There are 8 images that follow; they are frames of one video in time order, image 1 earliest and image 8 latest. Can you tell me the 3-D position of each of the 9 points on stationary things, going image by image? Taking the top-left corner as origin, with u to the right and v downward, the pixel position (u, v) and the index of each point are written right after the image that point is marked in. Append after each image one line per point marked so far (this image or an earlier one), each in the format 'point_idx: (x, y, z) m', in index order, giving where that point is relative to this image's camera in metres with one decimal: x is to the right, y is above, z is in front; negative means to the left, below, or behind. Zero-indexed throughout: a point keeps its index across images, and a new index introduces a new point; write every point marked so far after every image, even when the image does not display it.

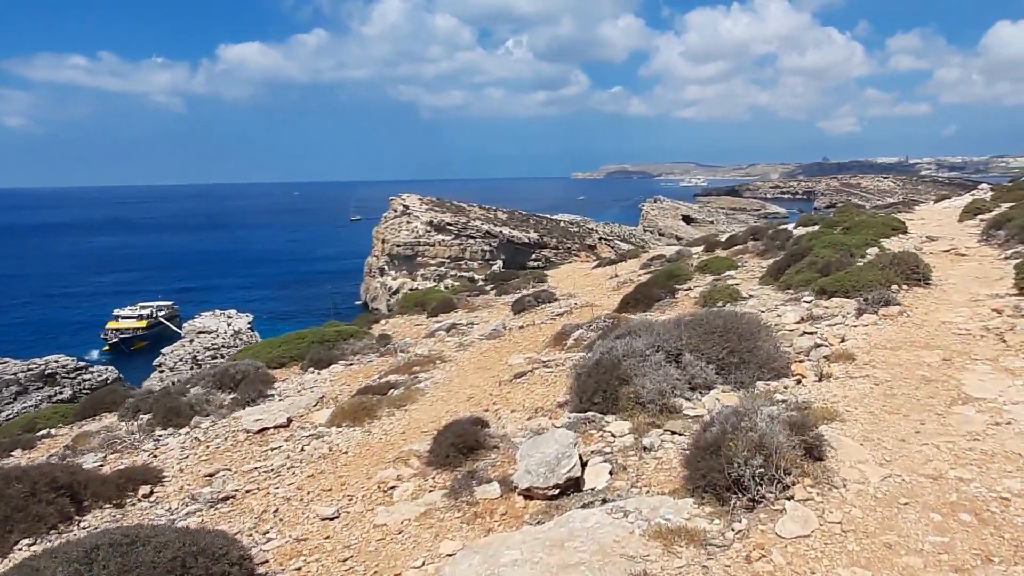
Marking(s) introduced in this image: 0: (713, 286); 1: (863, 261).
0: (+5.8, 0.0, +19.9) m
1: (+8.8, +0.6, +17.1) m
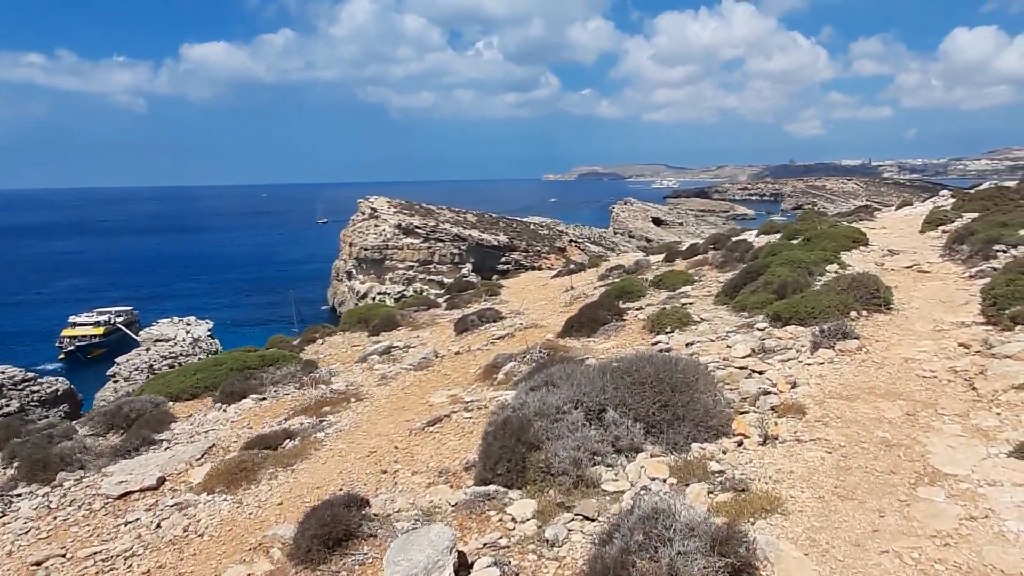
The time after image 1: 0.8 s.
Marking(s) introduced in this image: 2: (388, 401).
0: (+4.1, -0.5, +18.6) m
1: (+7.2, +0.1, +15.9) m
2: (-2.4, -2.2, +13.3) m
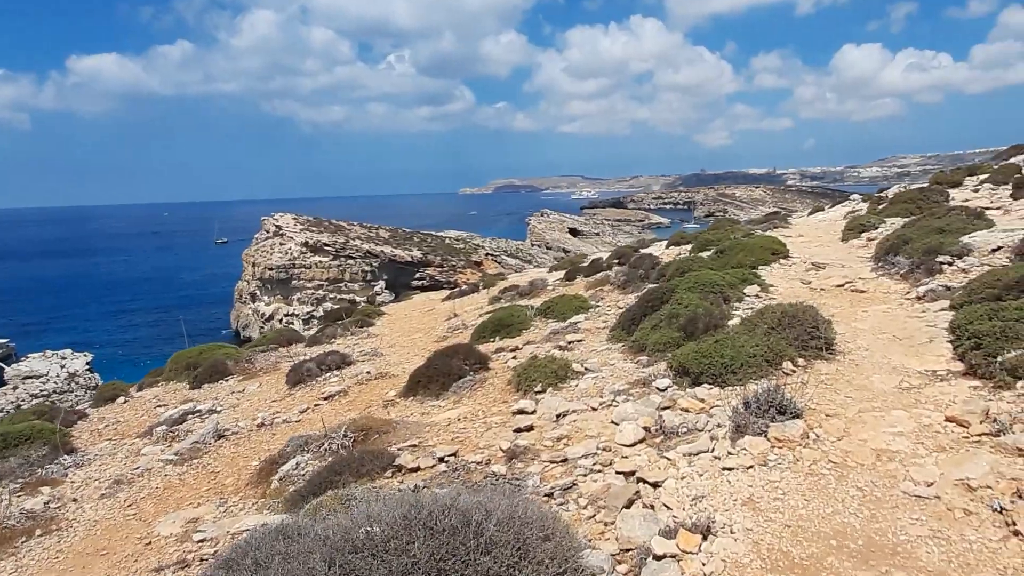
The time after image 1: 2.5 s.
0: (+0.7, -1.3, +14.4) m
1: (+4.0, -0.5, +12.1) m
2: (-5.2, -3.0, +8.4) m
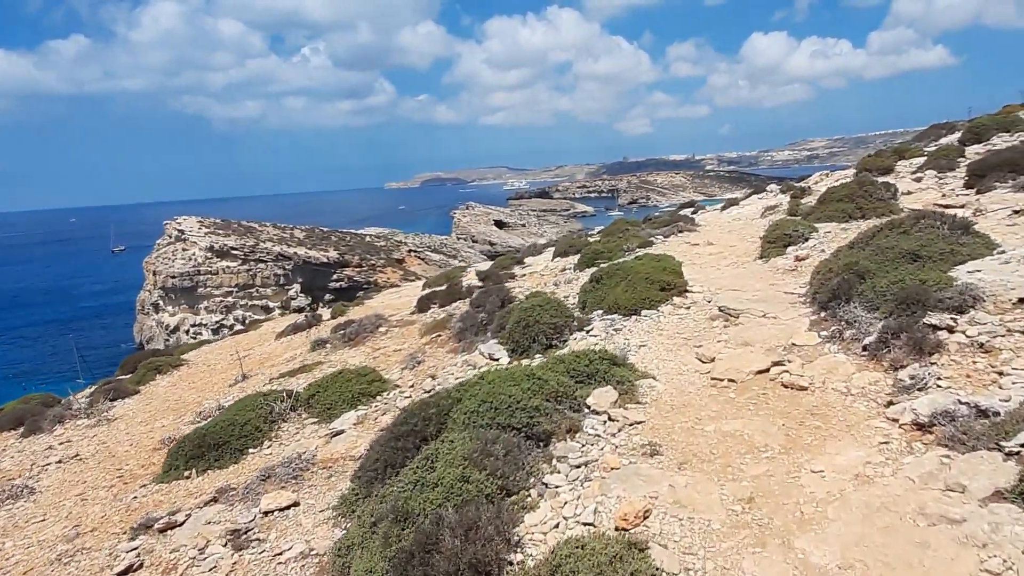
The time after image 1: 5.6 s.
0: (-3.3, -2.6, +7.1) m
1: (+0.2, -1.7, +5.1) m
2: (-8.5, -4.7, +0.6) m
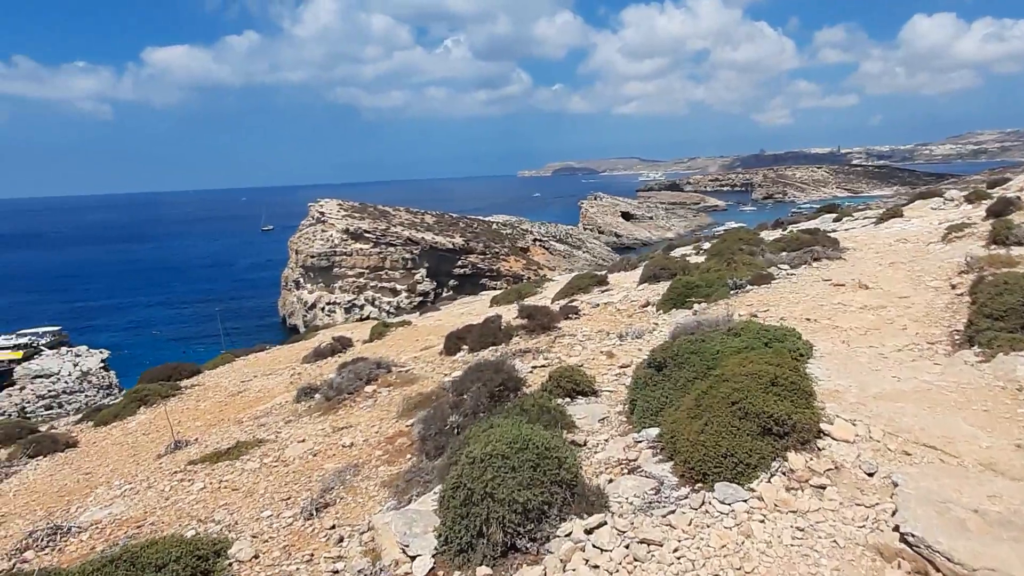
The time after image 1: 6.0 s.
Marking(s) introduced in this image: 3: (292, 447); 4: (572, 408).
0: (-4.8, -3.7, +1.7) m
1: (-1.7, -2.9, -0.9) m
2: (-11.1, -5.6, -3.7) m
3: (-3.8, -2.7, +11.7) m
4: (+0.8, -1.6, +9.3) m
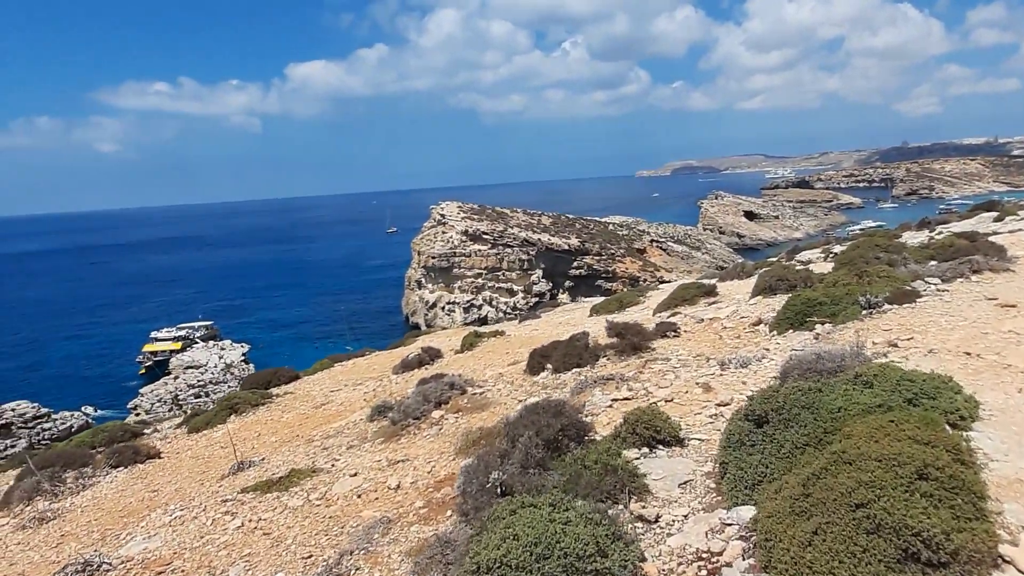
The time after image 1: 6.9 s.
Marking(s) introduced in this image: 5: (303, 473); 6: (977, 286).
0: (-5.4, -3.9, +1.0) m
1: (-2.7, -3.2, -2.1) m
2: (-12.5, -5.8, -3.3) m
3: (-2.7, -3.0, +10.6) m
4: (+1.5, -1.9, +7.5) m
5: (-3.6, -3.1, +11.7) m
6: (+9.0, +0.1, +13.1) m
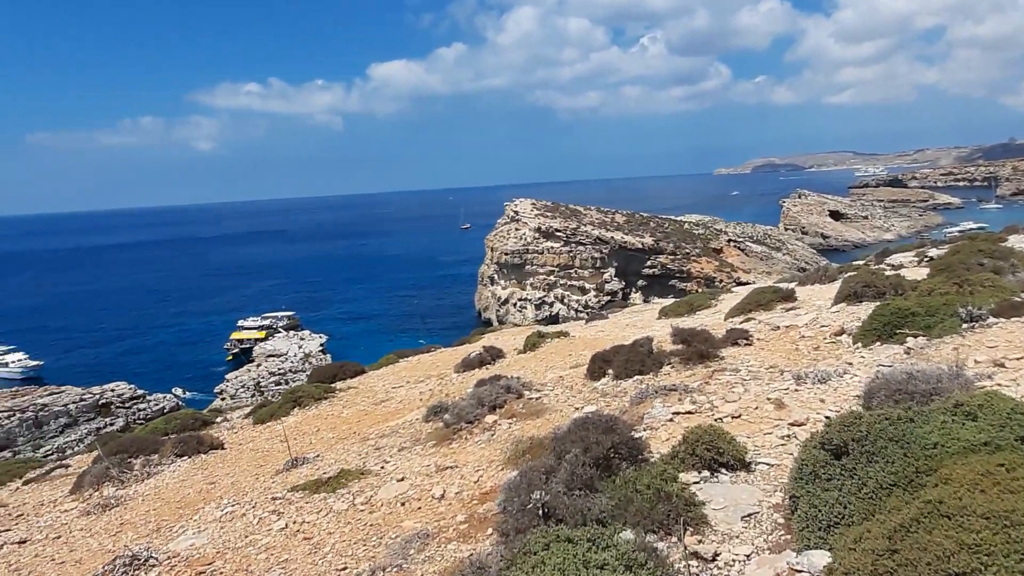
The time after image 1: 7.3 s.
0: (-5.6, -3.9, +1.0) m
1: (-3.3, -3.2, -2.3) m
2: (-13.2, -5.6, -2.5) m
3: (-1.9, -2.9, +10.3) m
4: (+1.9, -2.0, +6.8) m
5: (-2.7, -3.1, +11.5) m
6: (+10.0, -0.1, +11.6) m
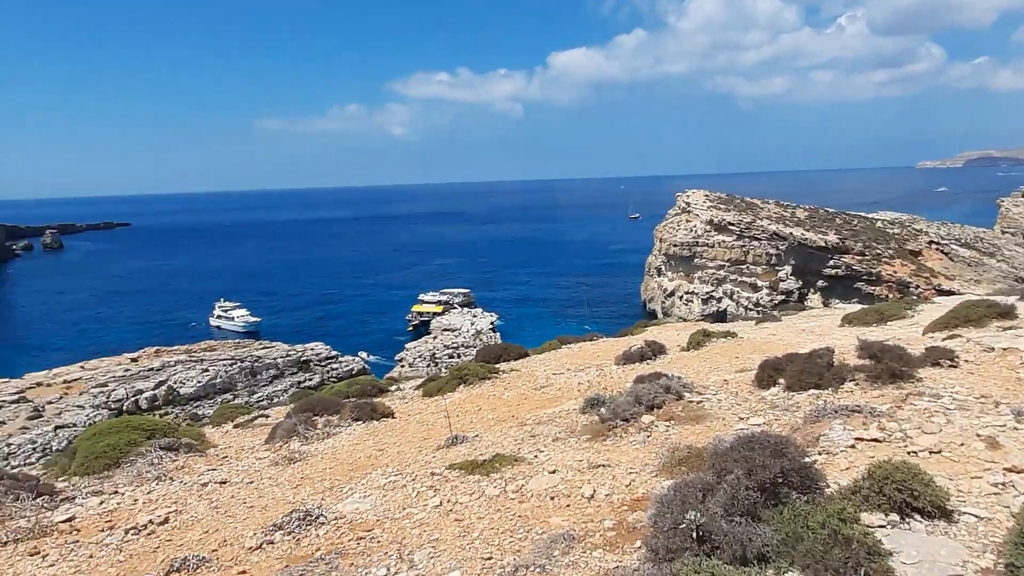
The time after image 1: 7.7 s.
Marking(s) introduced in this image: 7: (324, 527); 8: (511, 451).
0: (-5.5, -3.6, +2.1) m
1: (-4.0, -3.1, -1.7) m
2: (-13.8, -4.9, +0.5) m
3: (+0.4, -2.8, +10.2) m
4: (+3.3, -2.1, +5.9) m
5: (-0.1, -2.9, +11.6) m
6: (+12.4, -0.7, +8.6) m
7: (-2.7, -3.4, +9.6) m
8: (0.0, -2.9, +12.2) m
